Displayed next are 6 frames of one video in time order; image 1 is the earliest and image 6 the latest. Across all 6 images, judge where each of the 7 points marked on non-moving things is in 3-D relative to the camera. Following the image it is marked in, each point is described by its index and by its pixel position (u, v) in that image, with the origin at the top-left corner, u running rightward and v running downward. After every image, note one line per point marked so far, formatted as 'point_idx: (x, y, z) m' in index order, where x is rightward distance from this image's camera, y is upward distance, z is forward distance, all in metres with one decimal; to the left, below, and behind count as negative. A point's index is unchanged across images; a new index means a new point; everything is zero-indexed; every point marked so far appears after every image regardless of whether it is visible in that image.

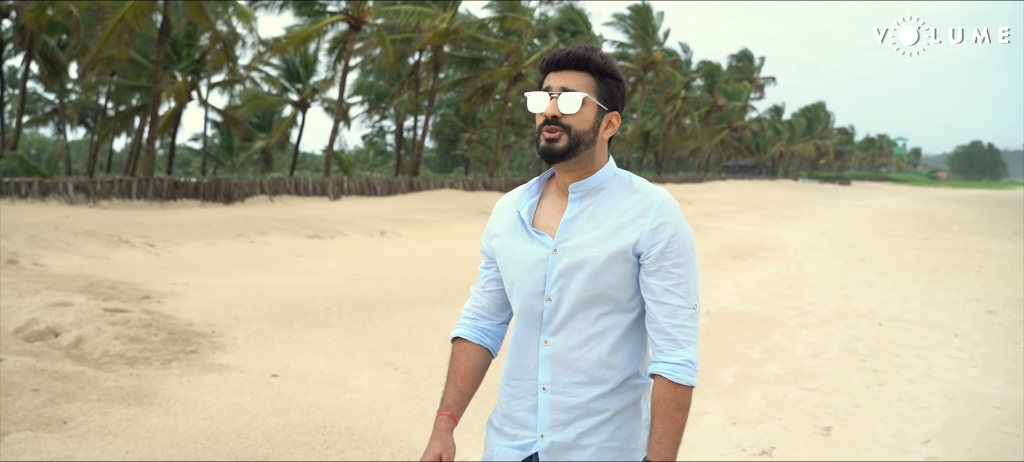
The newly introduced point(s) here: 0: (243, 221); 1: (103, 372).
0: (-4.3, +0.1, +11.7) m
1: (-2.5, -0.9, +4.4) m
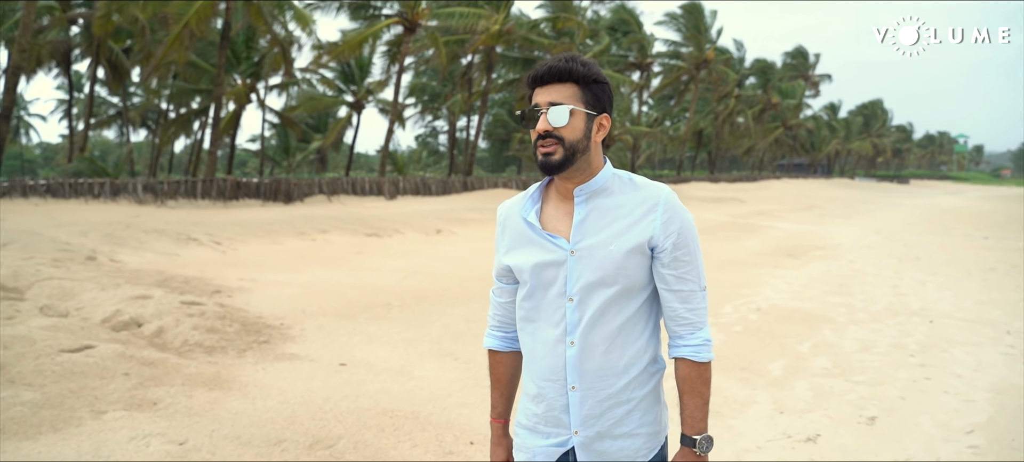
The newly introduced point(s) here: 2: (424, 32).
0: (-3.5, +0.2, +12.1) m
1: (-2.2, -0.8, +4.8) m
2: (-2.3, +5.5, +19.6) m
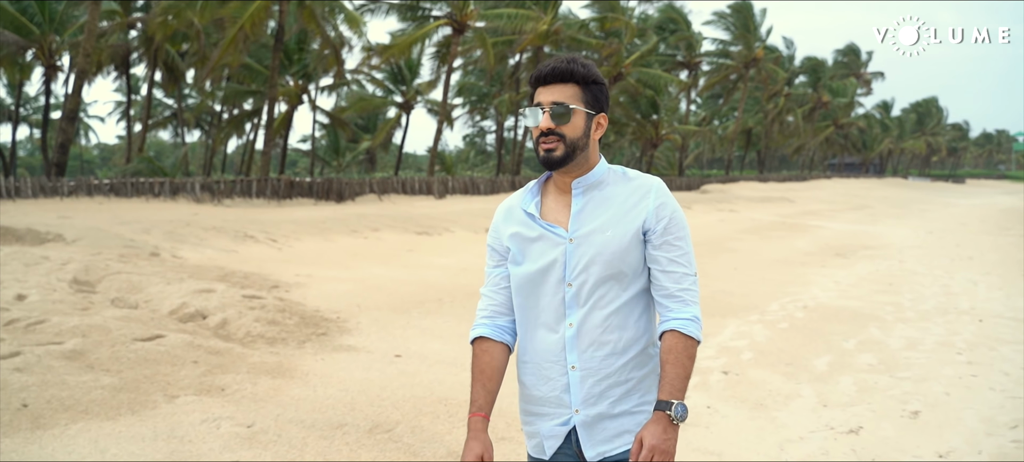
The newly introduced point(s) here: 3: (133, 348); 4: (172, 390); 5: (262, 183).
0: (-2.7, +0.2, +12.5) m
1: (-1.8, -0.8, +5.0) m
2: (-1.1, +5.5, +19.8) m
3: (-2.5, -0.8, +4.7) m
4: (-2.0, -0.9, +4.2) m
5: (-5.3, +1.0, +15.4) m
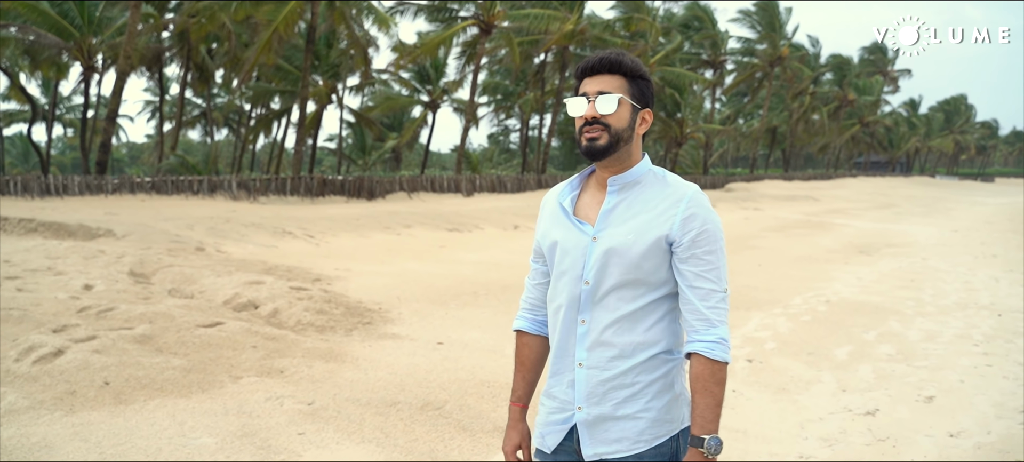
0: (-2.2, +0.3, +12.8) m
1: (-1.6, -0.8, +5.4) m
2: (-0.4, +5.6, +20.2) m
3: (-2.2, -0.7, +5.1) m
4: (-1.8, -0.9, +4.6) m
5: (-4.8, +1.1, +15.8) m
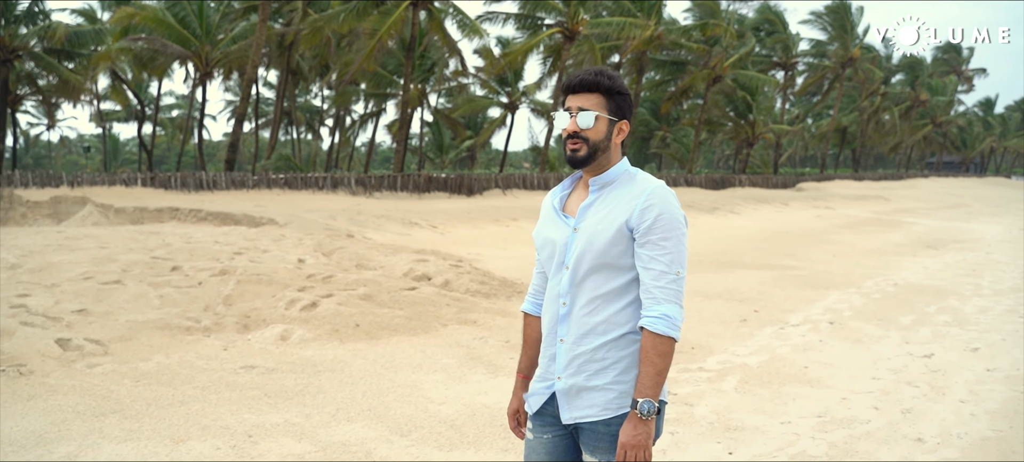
0: (-0.4, +0.4, +14.5) m
1: (-0.4, -0.7, +7.0) m
2: (+2.1, +5.7, +21.6) m
3: (-1.0, -0.6, +6.7) m
4: (-0.6, -0.8, +6.2) m
5: (-2.7, +1.3, +17.7) m
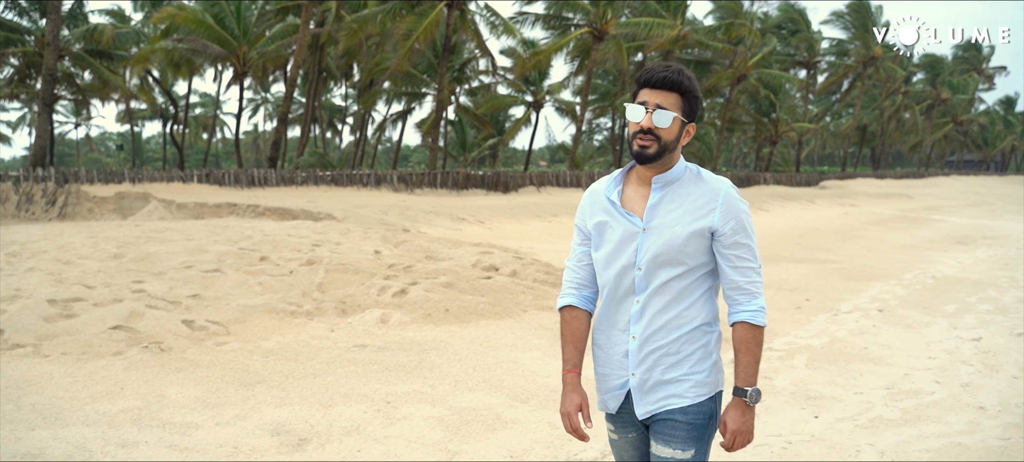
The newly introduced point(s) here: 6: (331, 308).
0: (+0.4, +0.5, +15.0) m
1: (+0.3, -0.6, +7.6) m
2: (+3.0, +5.8, +22.1) m
3: (-0.3, -0.5, +7.3) m
4: (+0.1, -0.7, +6.8) m
5: (-1.8, +1.4, +18.2) m
6: (-1.7, -0.7, +6.7) m
